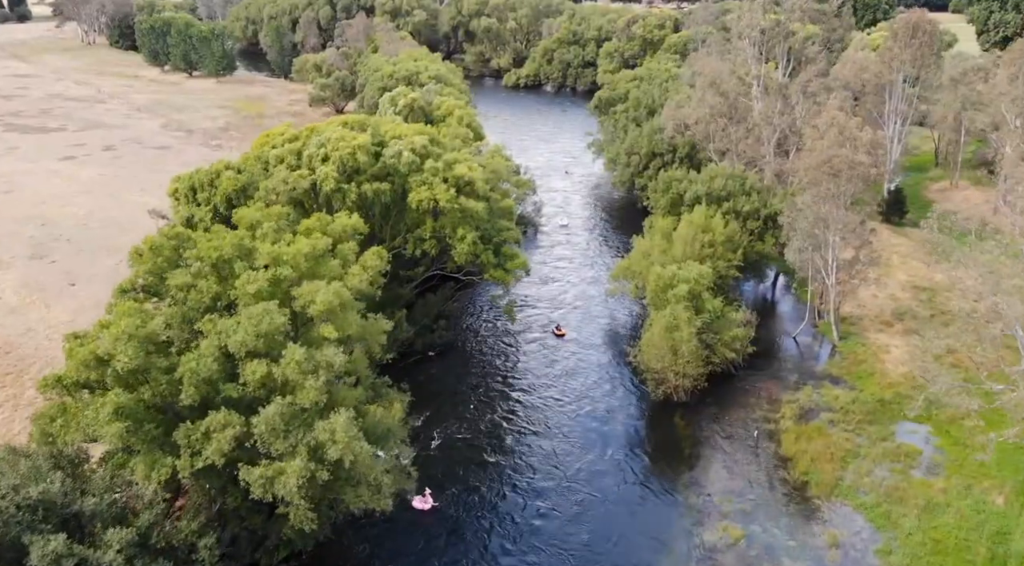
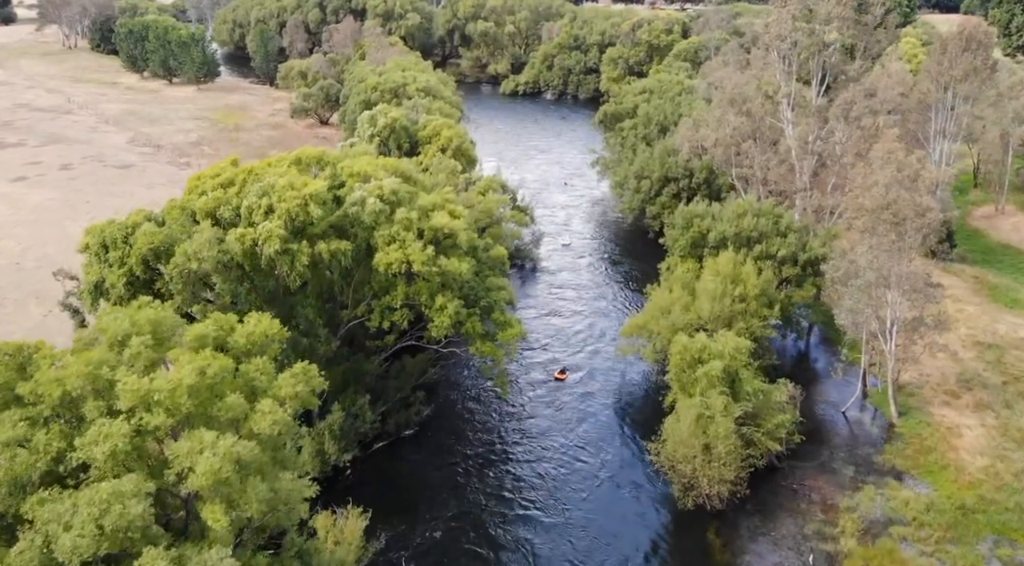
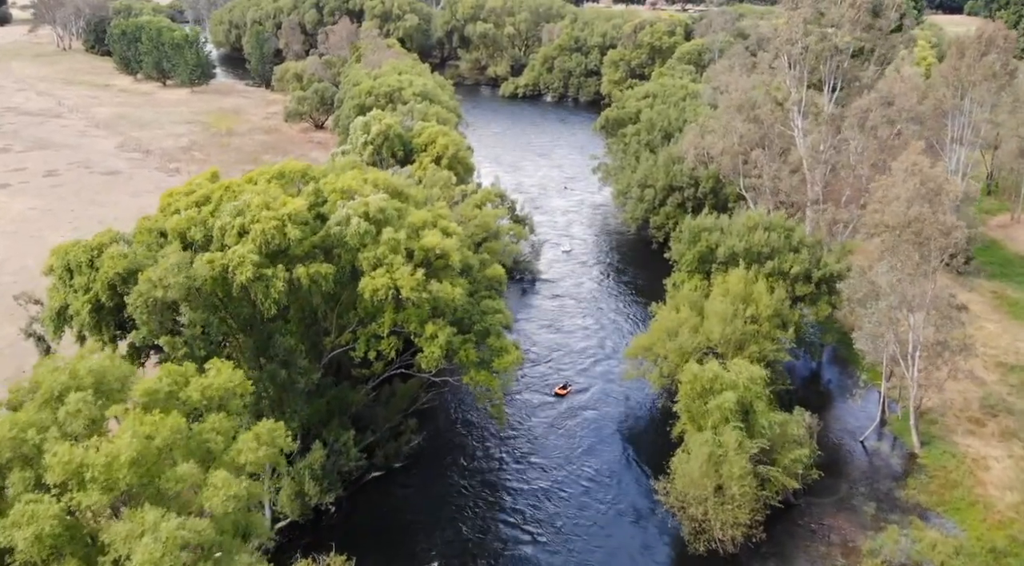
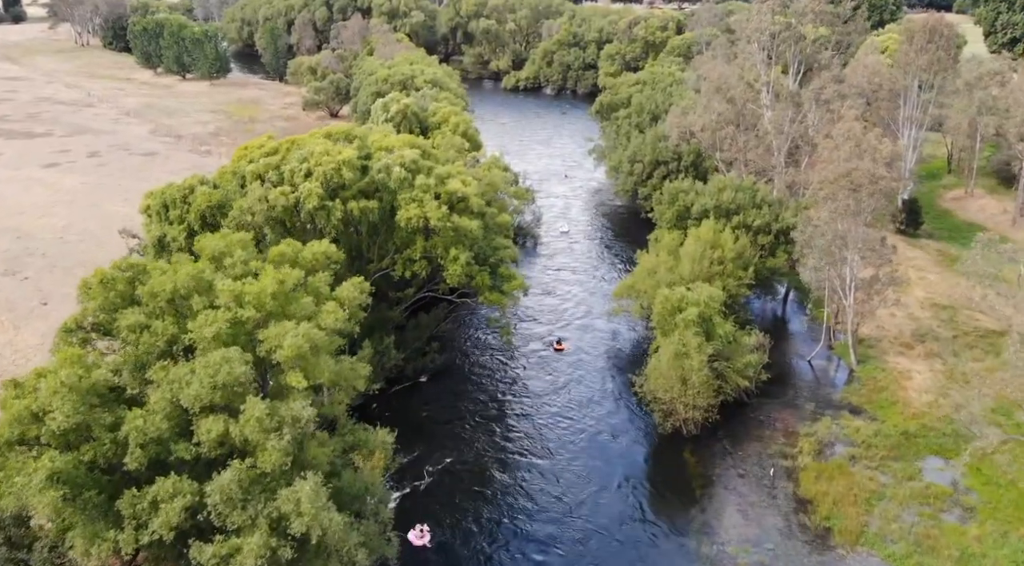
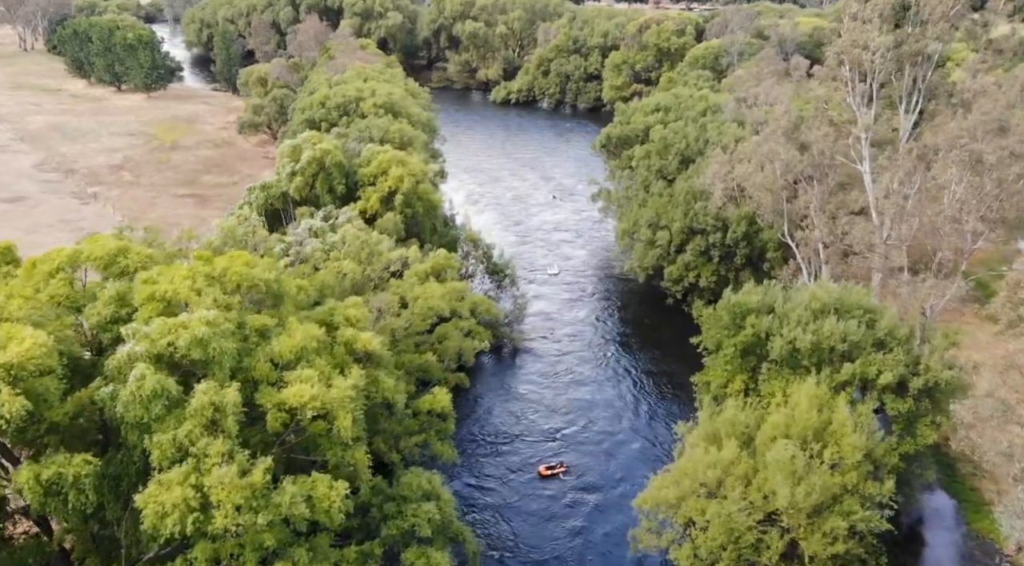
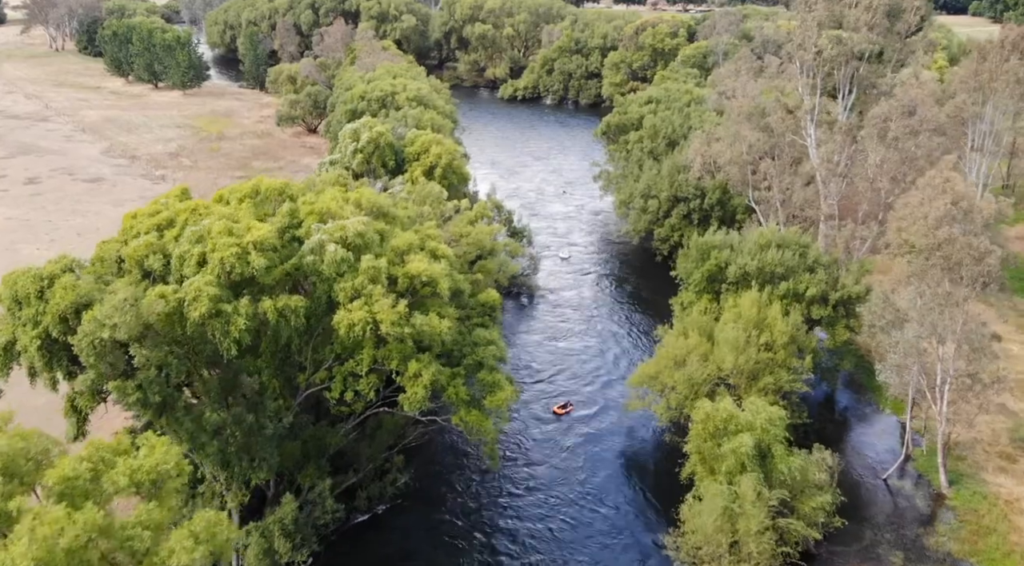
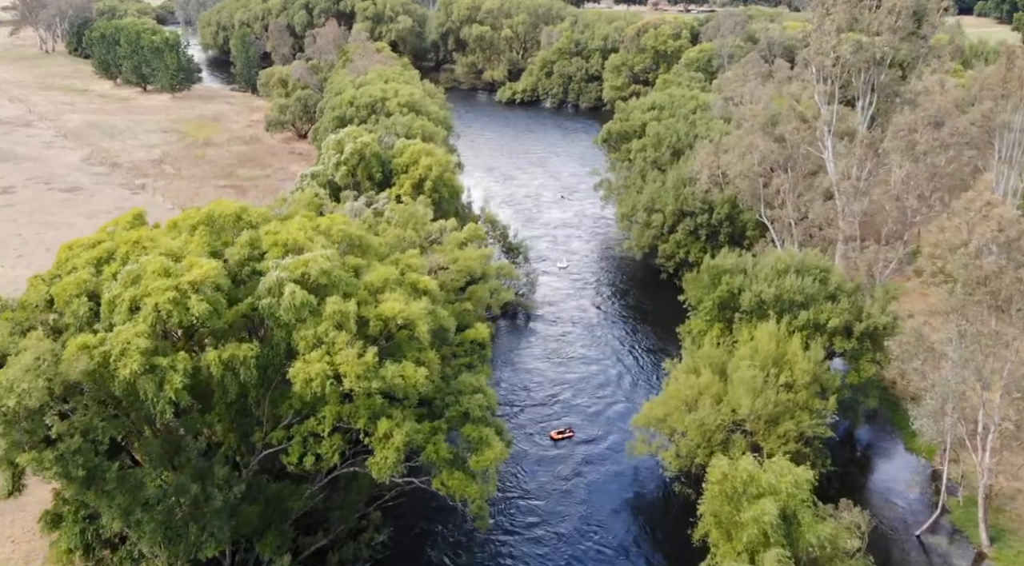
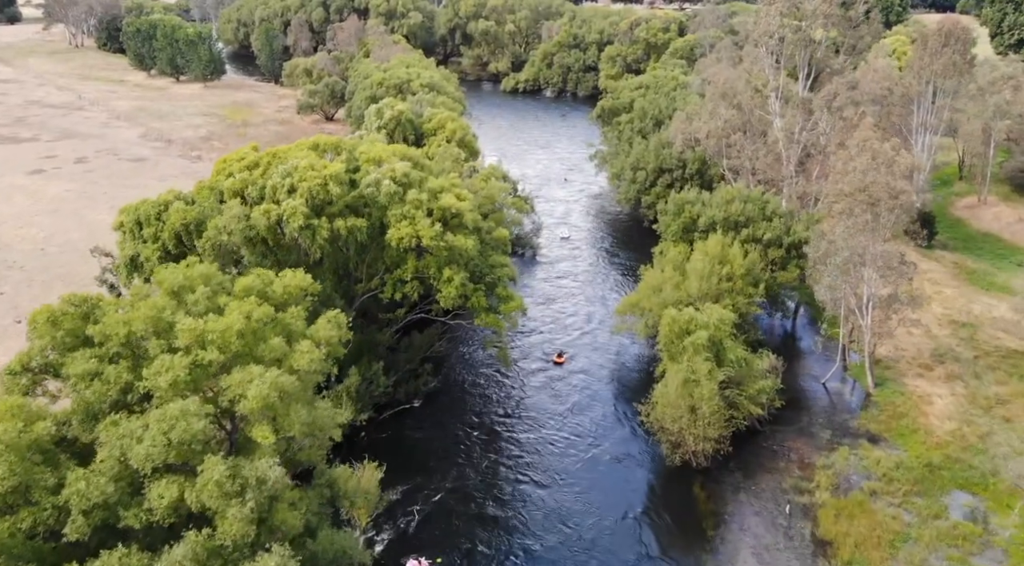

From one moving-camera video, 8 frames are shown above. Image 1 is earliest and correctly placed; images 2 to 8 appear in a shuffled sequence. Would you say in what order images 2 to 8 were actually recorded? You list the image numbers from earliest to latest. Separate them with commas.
4, 8, 2, 3, 6, 7, 5
